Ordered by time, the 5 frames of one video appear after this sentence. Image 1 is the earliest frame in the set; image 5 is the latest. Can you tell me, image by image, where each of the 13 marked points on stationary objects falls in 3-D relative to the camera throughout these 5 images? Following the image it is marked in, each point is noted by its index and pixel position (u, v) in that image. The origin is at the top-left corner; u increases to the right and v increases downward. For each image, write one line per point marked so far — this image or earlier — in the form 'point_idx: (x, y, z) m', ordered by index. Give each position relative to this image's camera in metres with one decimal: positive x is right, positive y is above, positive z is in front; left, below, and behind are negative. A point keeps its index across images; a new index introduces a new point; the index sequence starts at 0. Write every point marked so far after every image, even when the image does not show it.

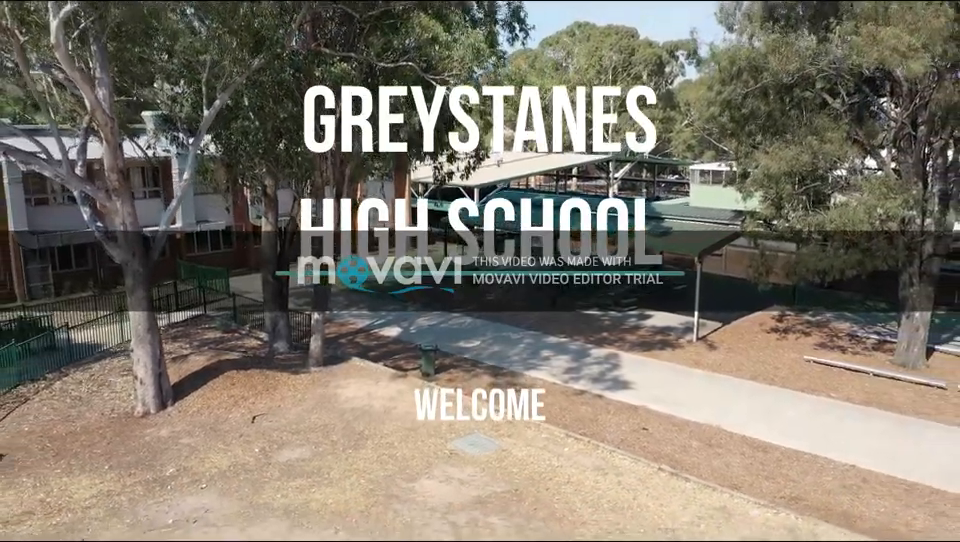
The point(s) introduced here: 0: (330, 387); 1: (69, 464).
0: (-2.9, -2.2, +14.4) m
1: (-6.1, -2.8, +11.0) m
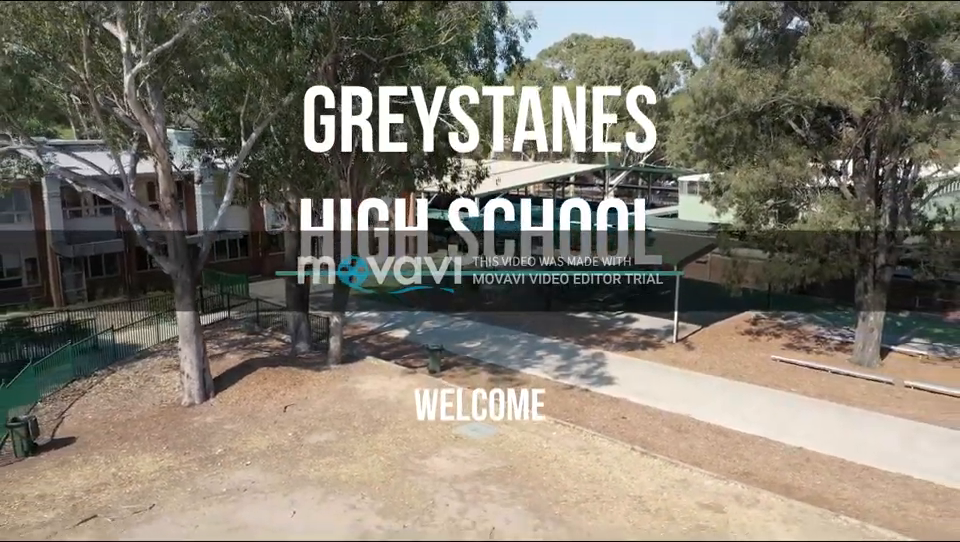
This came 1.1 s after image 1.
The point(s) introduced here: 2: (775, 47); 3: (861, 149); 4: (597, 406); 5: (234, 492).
0: (-2.9, -2.4, +16.3) m
1: (-6.0, -3.0, +12.9) m
2: (+7.0, +5.3, +17.4) m
3: (+9.3, +2.9, +18.1) m
4: (+2.5, -2.8, +15.5) m
5: (-3.7, -3.4, +11.2) m
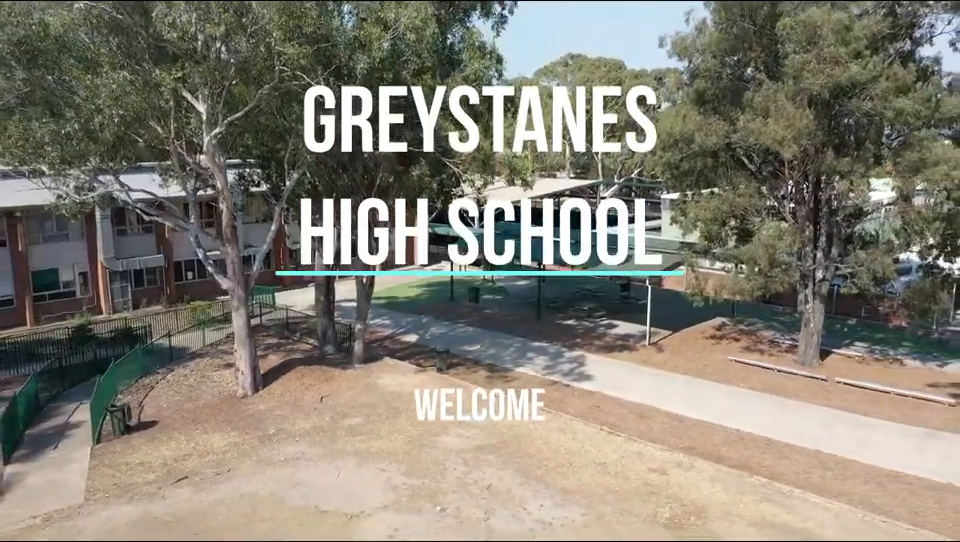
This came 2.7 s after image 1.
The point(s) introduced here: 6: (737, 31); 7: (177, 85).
0: (-2.9, -2.8, +19.6) m
1: (-6.0, -3.4, +16.2) m
2: (+7.0, +4.9, +20.7) m
3: (+9.3, +2.5, +21.4) m
4: (+2.5, -3.2, +18.8) m
5: (-3.7, -3.7, +14.5) m
6: (+6.8, +6.4, +19.7) m
7: (-5.9, +3.6, +14.5) m
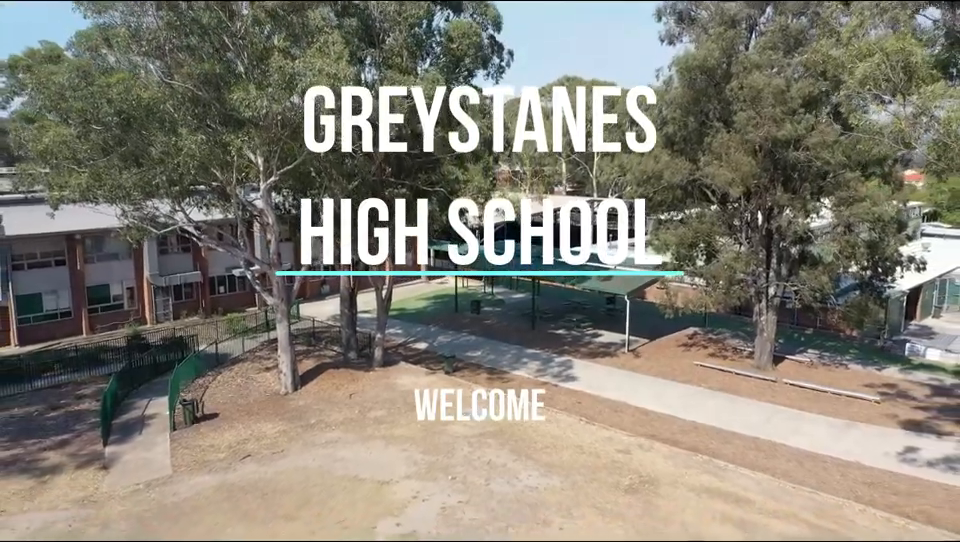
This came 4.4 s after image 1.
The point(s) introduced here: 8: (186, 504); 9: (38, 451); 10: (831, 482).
0: (-2.8, -3.4, +23.2) m
1: (-6.0, -3.9, +19.8) m
2: (+7.1, +4.4, +24.4) m
3: (+9.3, +1.9, +25.1) m
4: (+2.5, -3.8, +22.4) m
5: (-3.7, -4.2, +18.1) m
6: (+6.9, +5.8, +23.4) m
7: (-5.9, +3.1, +18.2) m
8: (-5.9, -4.7, +14.9) m
9: (-10.6, -4.3, +17.8) m
10: (+7.9, -4.7, +16.6) m
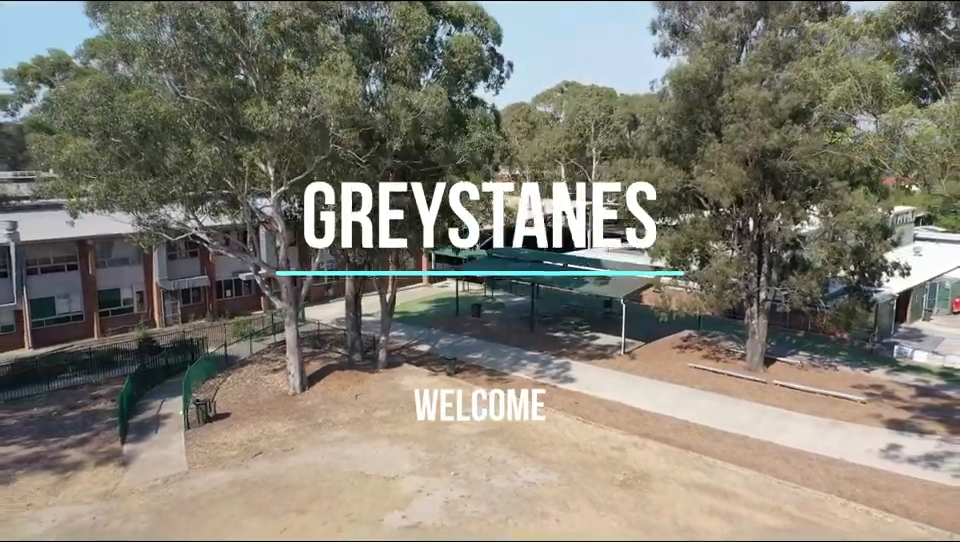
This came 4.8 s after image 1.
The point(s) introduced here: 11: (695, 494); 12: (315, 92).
0: (-2.8, -3.5, +24.1) m
1: (-6.0, -4.1, +20.7) m
2: (+7.1, +4.2, +25.3) m
3: (+9.4, +1.8, +26.0) m
4: (+2.5, -3.9, +23.3) m
5: (-3.7, -4.4, +19.0) m
6: (+6.9, +5.7, +24.3) m
7: (-5.8, +2.9, +19.1) m
8: (-5.9, -4.8, +15.7) m
9: (-10.6, -4.5, +18.6) m
10: (+7.9, -4.9, +17.4) m
11: (+4.6, -4.8, +15.9) m
12: (-4.0, +4.3, +17.9) m
